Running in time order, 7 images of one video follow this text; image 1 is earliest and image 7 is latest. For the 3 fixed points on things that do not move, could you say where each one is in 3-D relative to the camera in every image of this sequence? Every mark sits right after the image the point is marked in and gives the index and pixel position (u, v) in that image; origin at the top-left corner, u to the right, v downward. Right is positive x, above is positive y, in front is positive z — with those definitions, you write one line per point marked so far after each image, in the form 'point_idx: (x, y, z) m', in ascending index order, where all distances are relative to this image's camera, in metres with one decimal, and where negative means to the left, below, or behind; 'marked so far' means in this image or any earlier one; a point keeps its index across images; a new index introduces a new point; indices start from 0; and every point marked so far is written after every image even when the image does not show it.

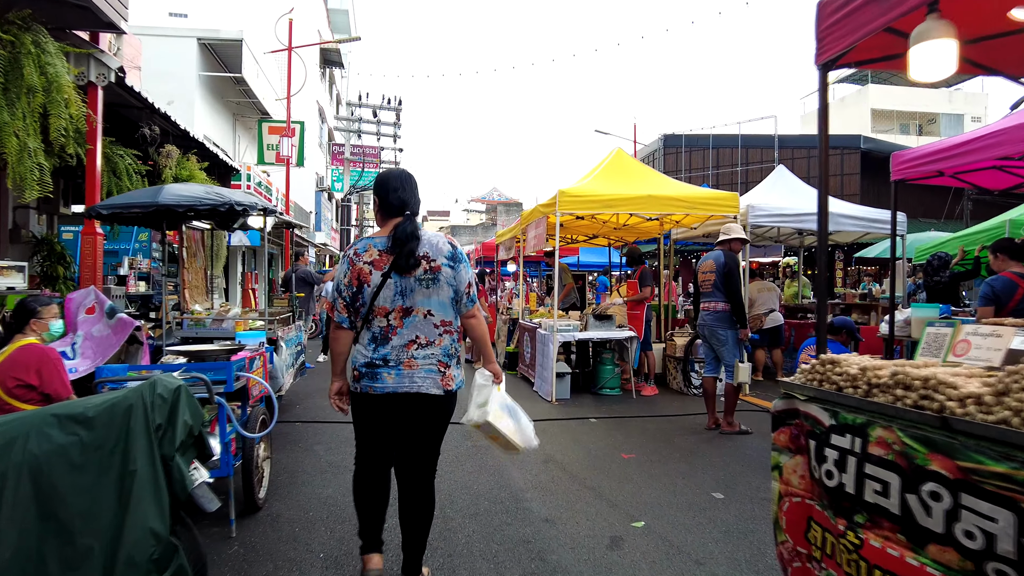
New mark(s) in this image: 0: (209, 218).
0: (-3.0, +0.7, +6.5) m
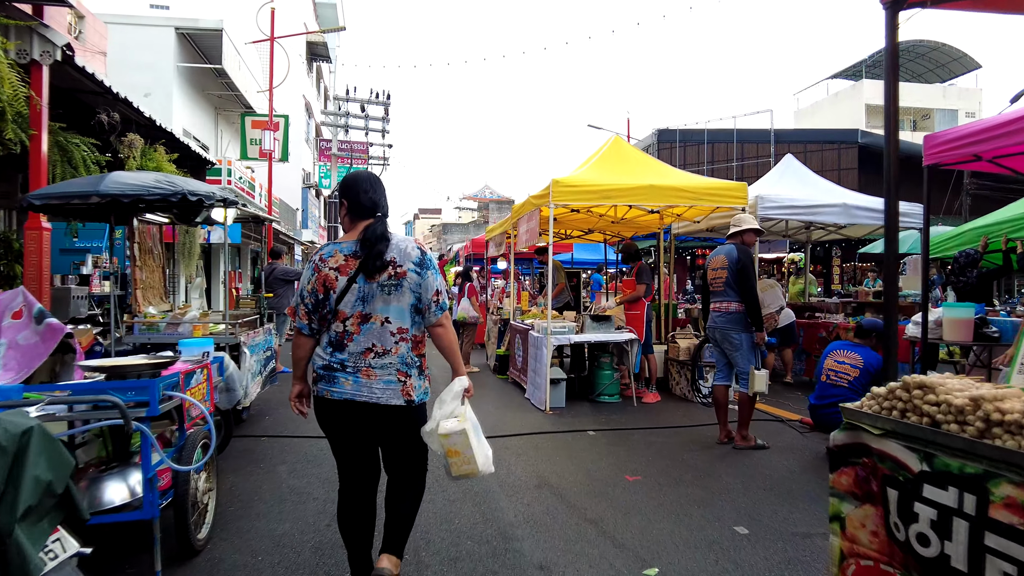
0: (-3.1, +0.7, +5.9) m
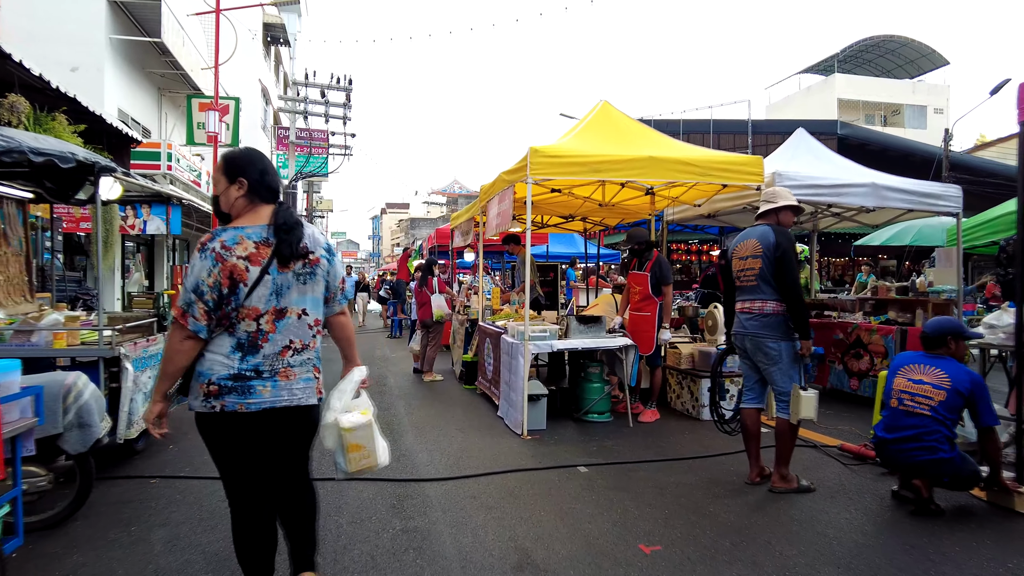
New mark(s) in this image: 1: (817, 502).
0: (-3.3, +0.7, +4.5) m
1: (+1.7, -1.2, +3.7) m
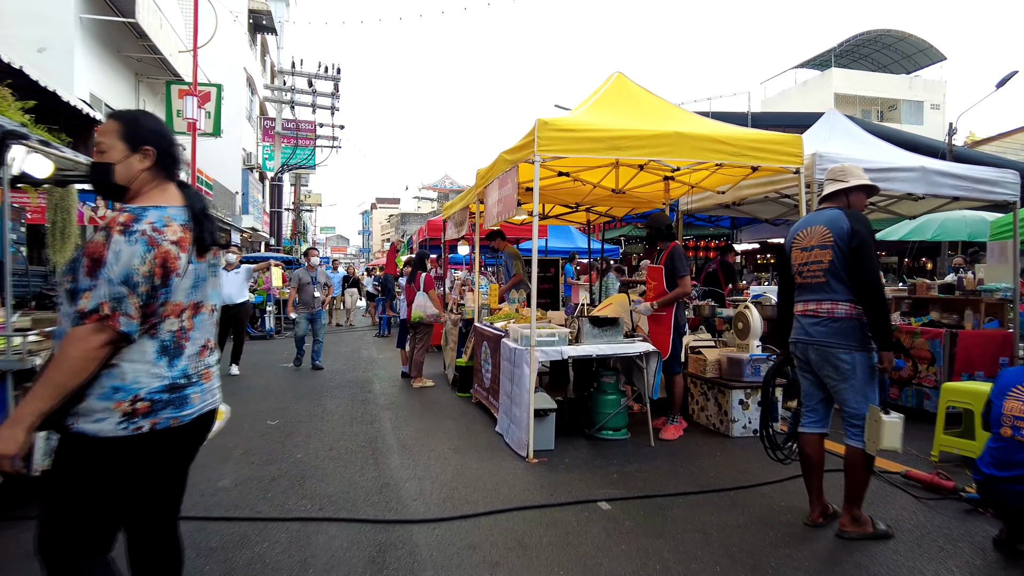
0: (-3.2, +0.7, +3.7) m
1: (+1.8, -1.2, +3.0) m
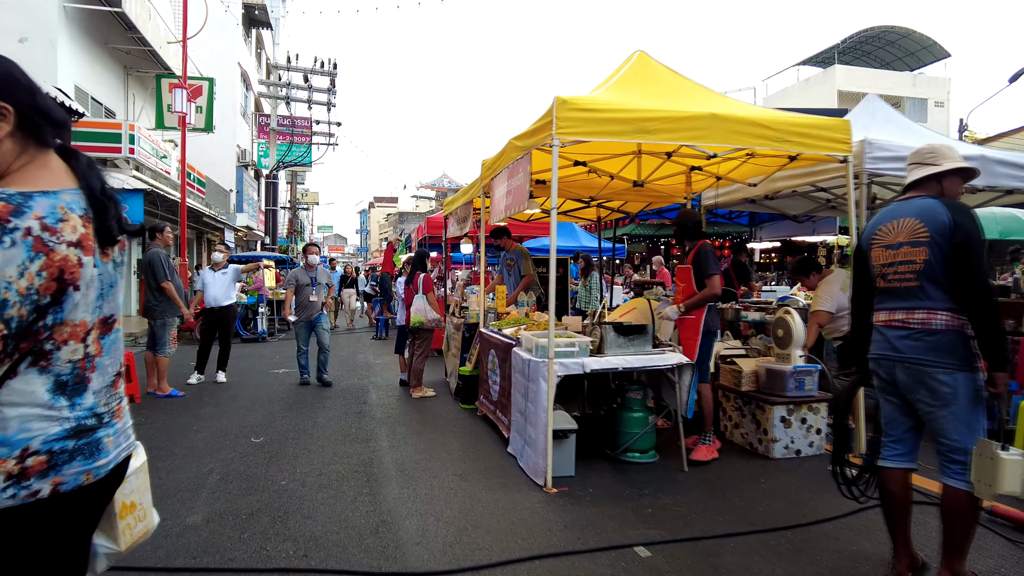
0: (-3.2, +0.7, +3.1) m
1: (+1.9, -1.2, +2.4) m
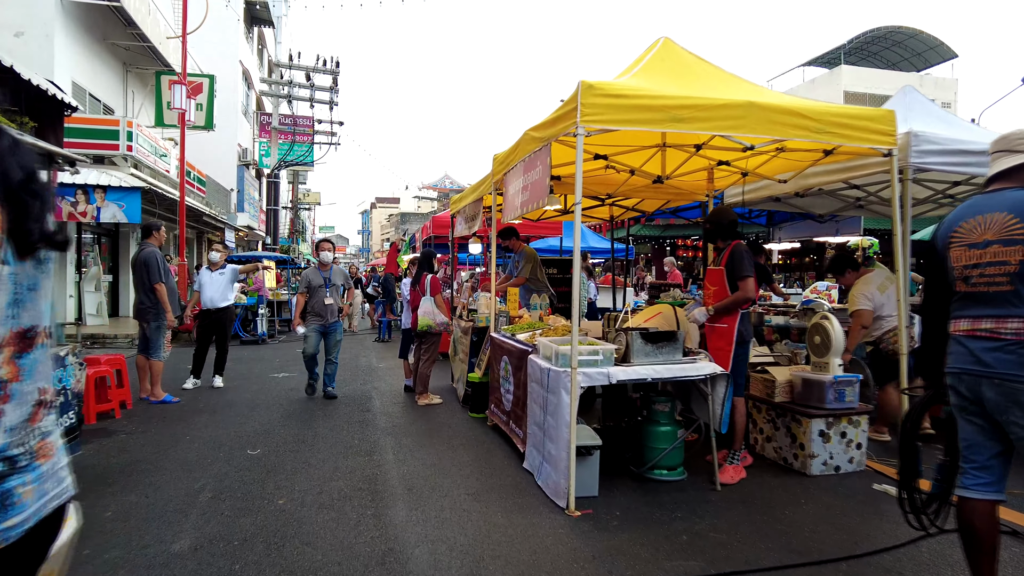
0: (-3.0, +0.7, +2.7) m
1: (+2.0, -1.2, +2.1) m
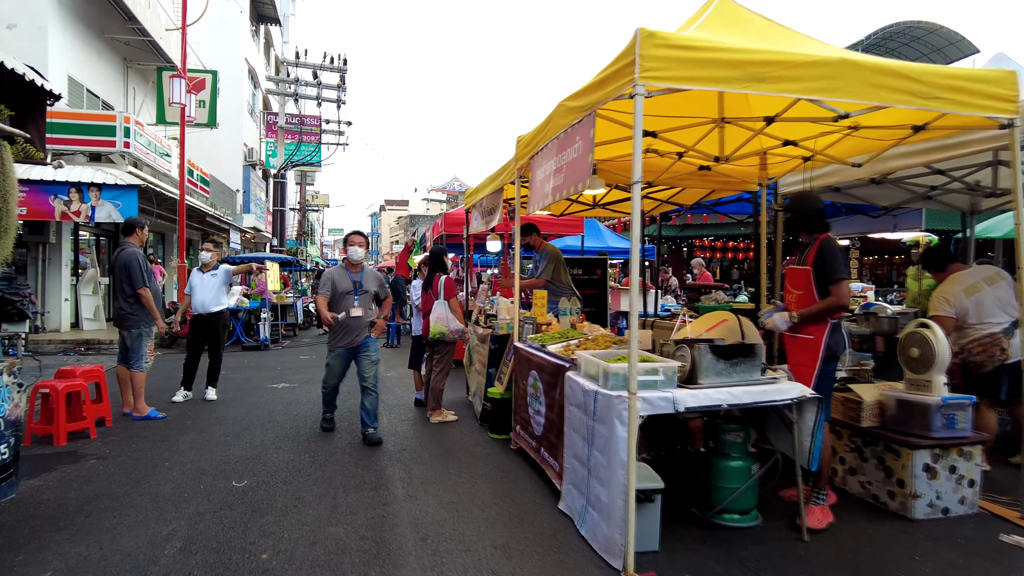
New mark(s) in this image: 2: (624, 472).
0: (-2.9, +0.7, +2.0) m
1: (+2.1, -1.2, +1.3) m
2: (+0.5, -0.8, +2.8) m
